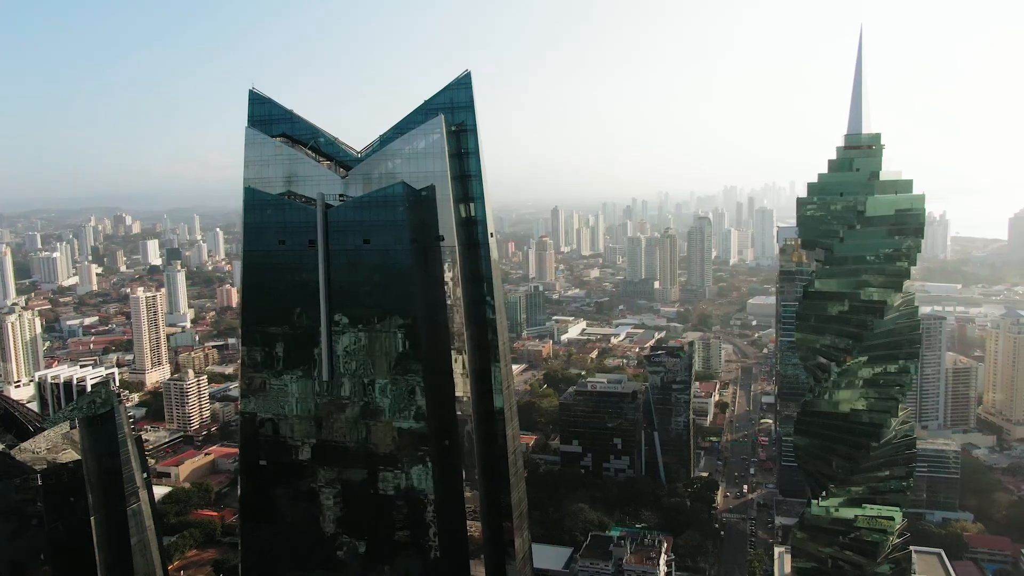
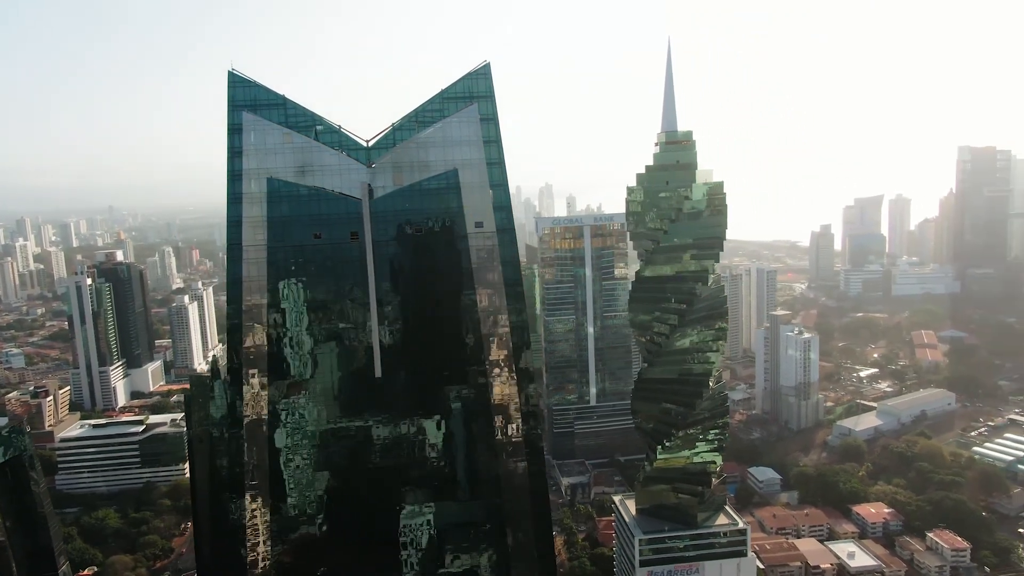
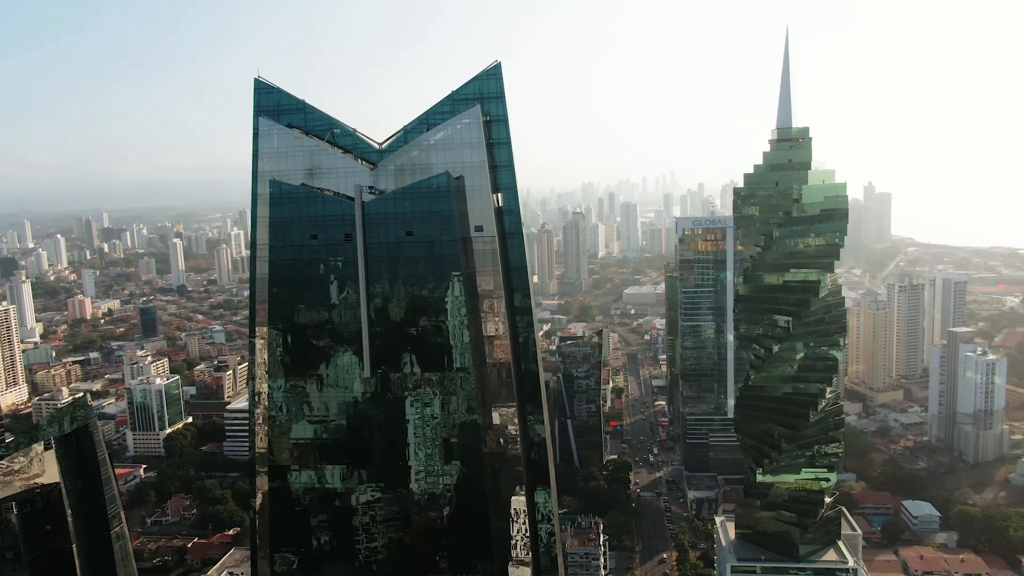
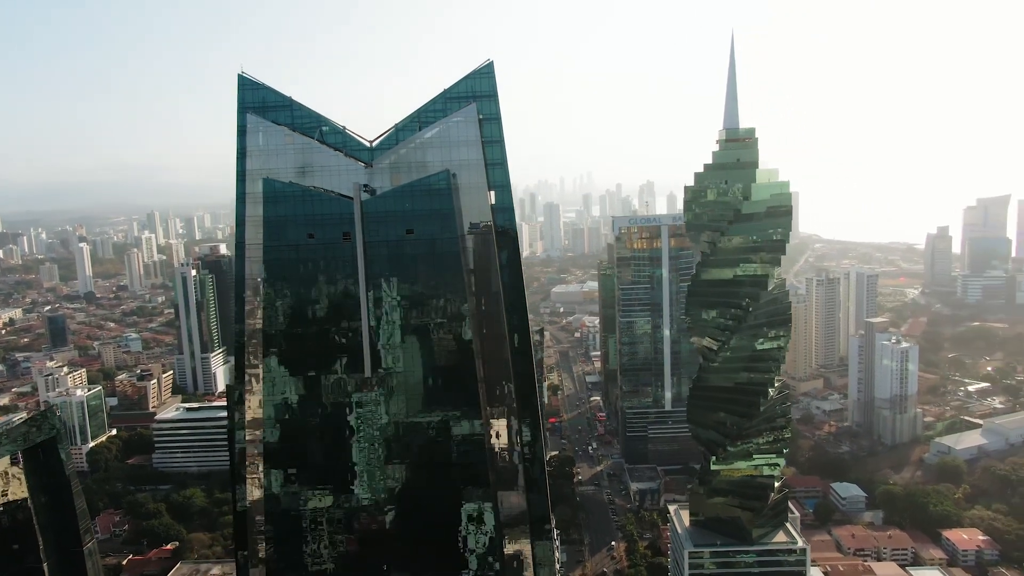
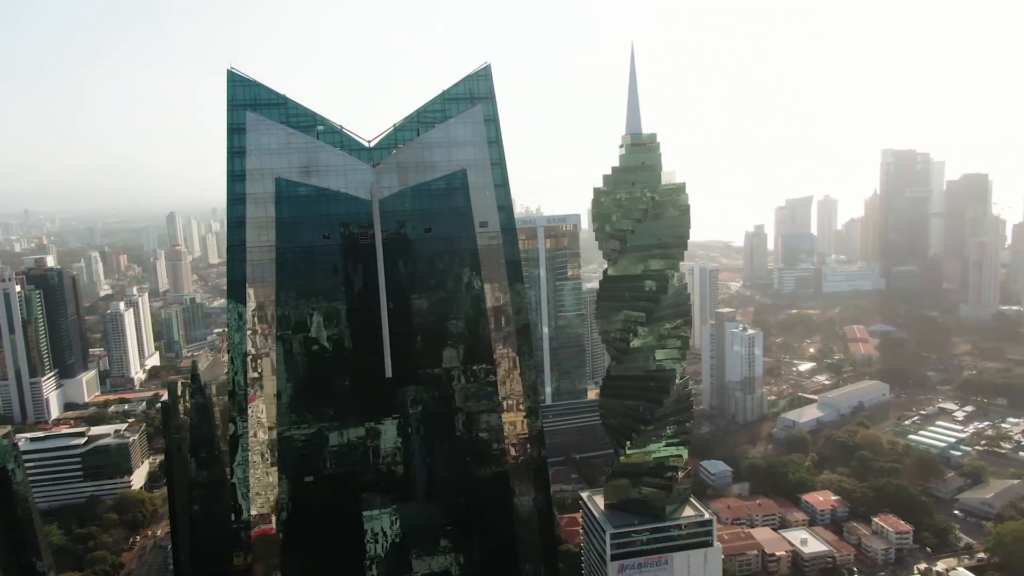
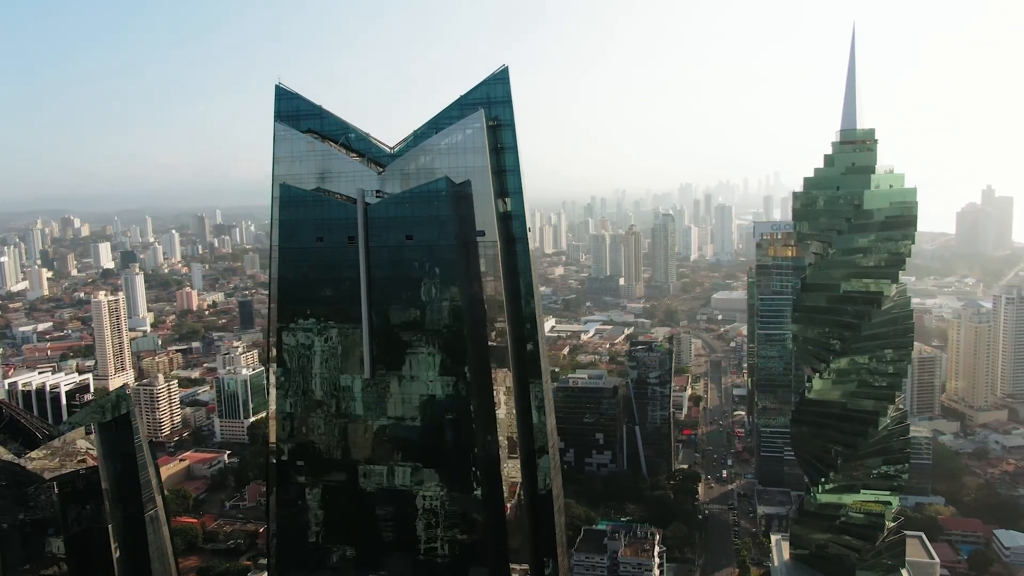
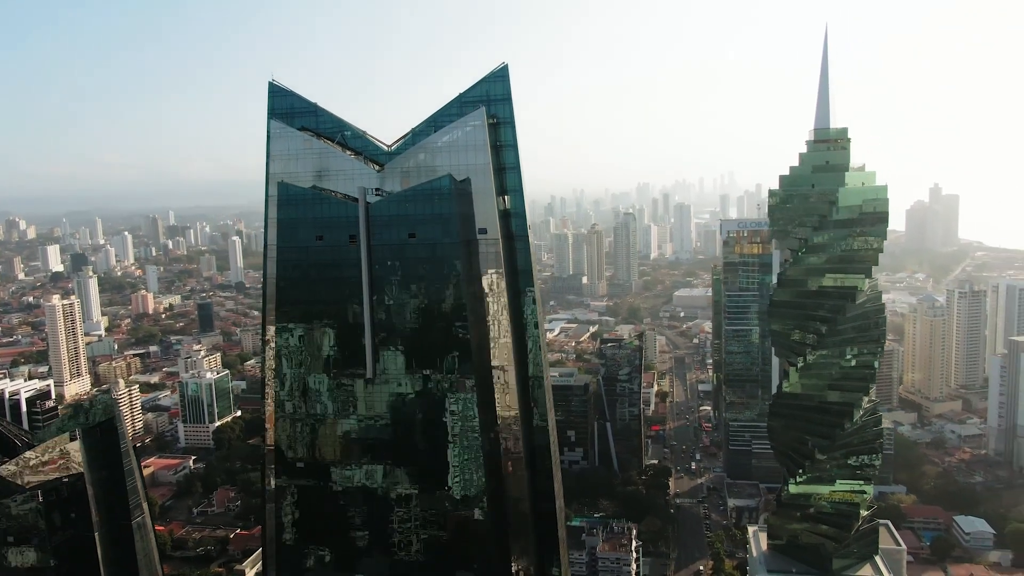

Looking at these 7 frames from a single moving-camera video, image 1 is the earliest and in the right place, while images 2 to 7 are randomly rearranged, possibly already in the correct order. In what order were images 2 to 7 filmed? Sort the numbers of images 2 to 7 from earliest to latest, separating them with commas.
6, 7, 3, 4, 2, 5
